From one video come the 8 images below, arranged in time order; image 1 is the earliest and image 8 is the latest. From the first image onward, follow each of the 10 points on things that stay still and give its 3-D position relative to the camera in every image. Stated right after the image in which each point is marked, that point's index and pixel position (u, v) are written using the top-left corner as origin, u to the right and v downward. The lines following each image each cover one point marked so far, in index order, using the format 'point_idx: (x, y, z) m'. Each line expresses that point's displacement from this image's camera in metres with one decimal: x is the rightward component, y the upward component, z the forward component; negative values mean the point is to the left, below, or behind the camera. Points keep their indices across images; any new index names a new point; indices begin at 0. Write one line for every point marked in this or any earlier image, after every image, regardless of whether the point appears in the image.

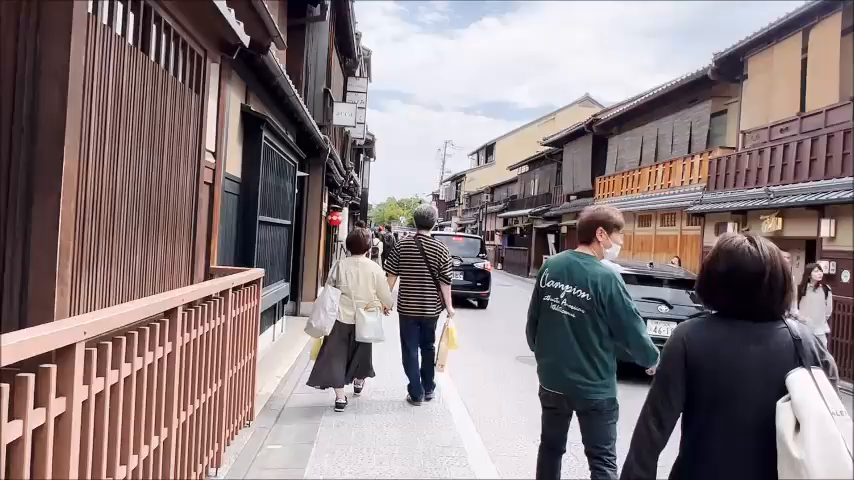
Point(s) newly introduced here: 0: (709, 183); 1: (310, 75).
0: (+6.2, +1.3, +15.0) m
1: (-2.1, +3.0, +12.1) m
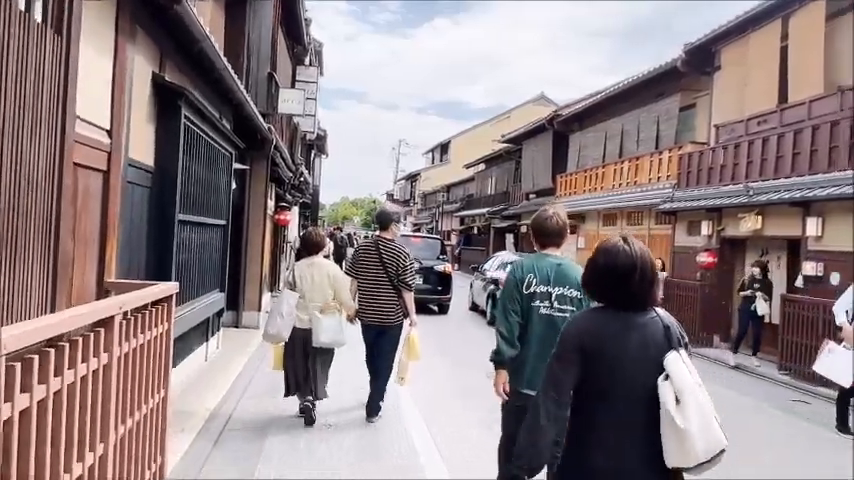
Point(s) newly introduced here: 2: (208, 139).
0: (+5.3, +1.3, +14.3) m
1: (-2.8, +3.0, +10.9) m
2: (-2.1, +1.0, +6.6) m
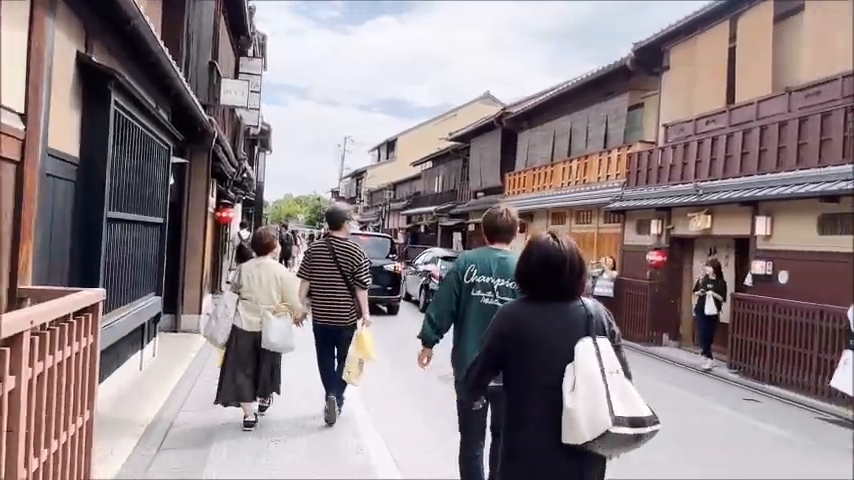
0: (+4.3, +1.3, +14.4) m
1: (-3.6, +3.0, +10.2) m
2: (-2.5, +1.0, +6.1) m
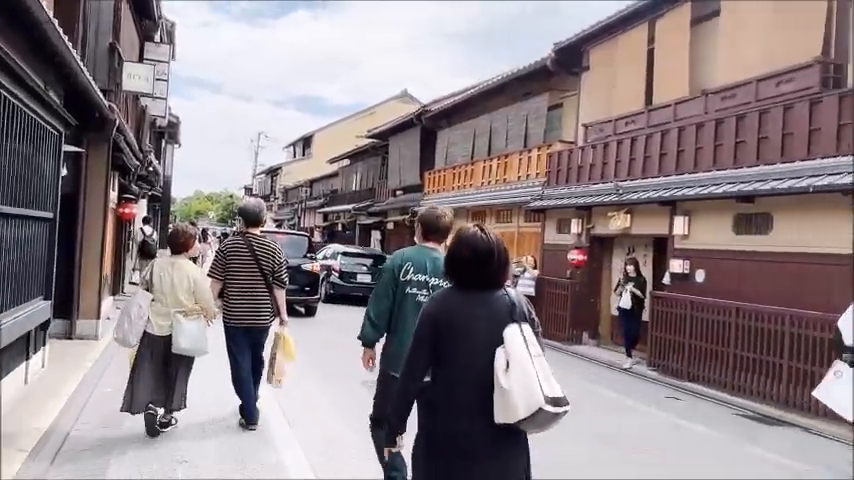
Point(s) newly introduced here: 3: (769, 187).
0: (+2.6, +1.3, +14.4) m
1: (-4.7, +3.0, +9.4) m
2: (-3.2, +1.0, +5.4) m
3: (+4.2, +0.7, +8.3) m
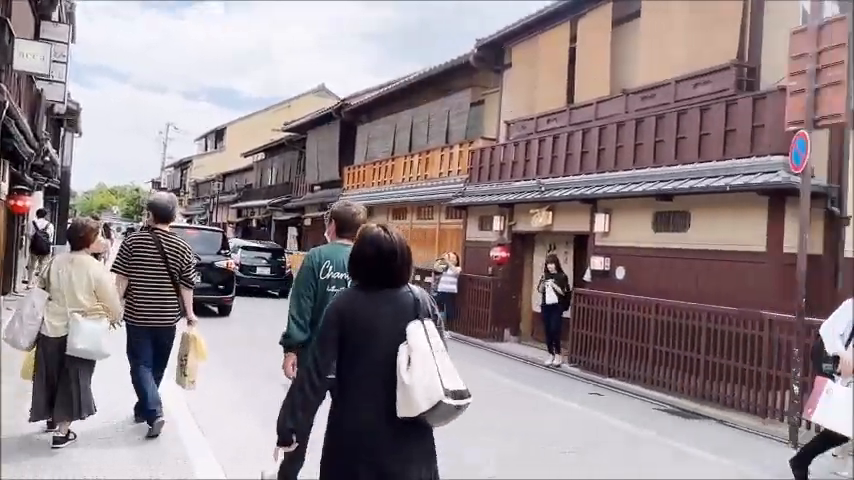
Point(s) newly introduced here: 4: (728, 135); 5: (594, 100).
0: (+0.9, +1.4, +14.4) m
1: (-5.6, +3.1, +8.4) m
2: (-3.7, +1.1, +4.7) m
3: (+3.3, +0.7, +8.5) m
4: (+3.8, +1.3, +8.5) m
5: (+2.7, +2.3, +11.0) m
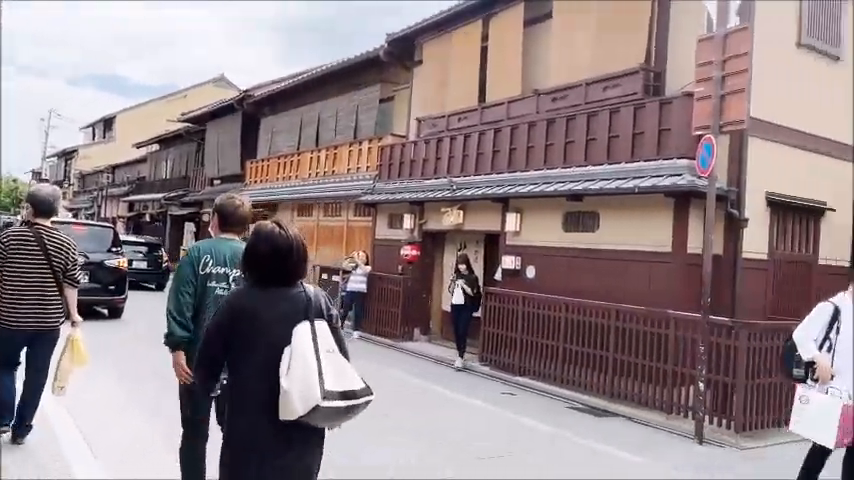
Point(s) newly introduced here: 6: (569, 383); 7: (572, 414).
0: (-1.0, +1.4, +14.1) m
1: (-6.6, +3.1, +7.3) m
2: (-4.1, +1.1, +3.9) m
3: (+2.2, +0.7, +8.7) m
4: (+2.7, +1.3, +8.7) m
5: (+1.3, +2.3, +11.0) m
6: (+1.9, -1.9, +9.0) m
7: (+1.7, -2.0, +7.9) m
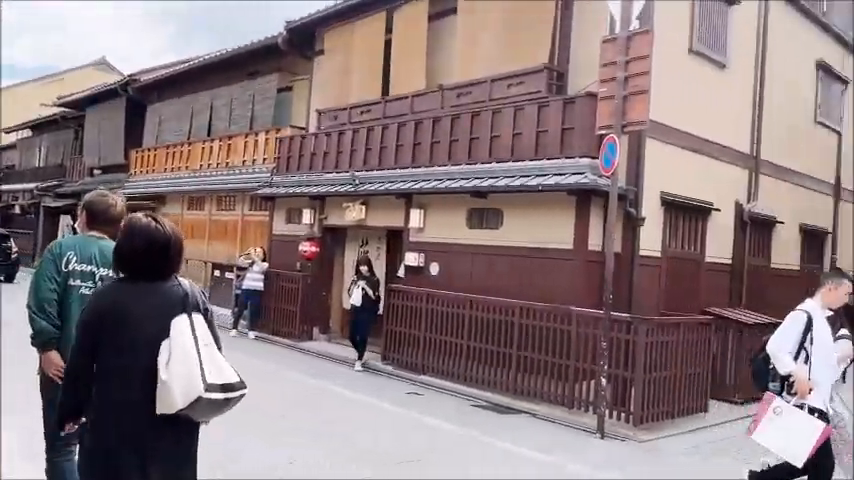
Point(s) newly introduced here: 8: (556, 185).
0: (-3.0, +1.5, +13.6) m
1: (-7.5, +3.2, +6.0) m
2: (-4.6, +1.1, +2.9) m
3: (+1.0, +0.7, +8.7) m
4: (+1.5, +1.3, +8.7) m
5: (-0.3, +2.3, +10.9) m
6: (+0.6, -1.9, +8.9) m
7: (+0.6, -2.0, +7.9) m
8: (+1.5, +0.7, +8.0) m
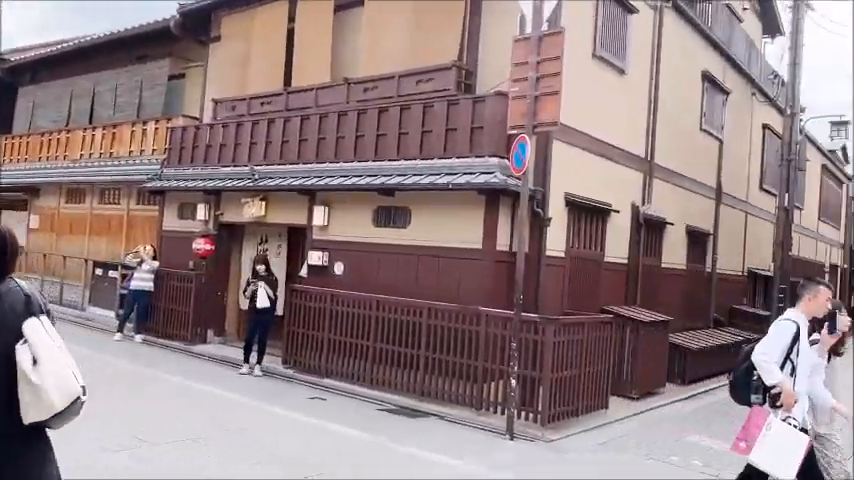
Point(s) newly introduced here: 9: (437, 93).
0: (-4.8, +1.6, +12.7) m
1: (-8.1, +3.3, +4.5) m
2: (-4.8, +1.2, +2.0) m
3: (-0.2, +0.7, +8.5) m
4: (+0.3, +1.4, +8.6) m
5: (-1.7, +2.4, +10.5) m
6: (-0.6, -1.8, +8.7) m
7: (-0.5, -2.0, +7.6) m
8: (+0.5, +0.7, +8.0) m
9: (+0.1, +1.9, +8.9) m
